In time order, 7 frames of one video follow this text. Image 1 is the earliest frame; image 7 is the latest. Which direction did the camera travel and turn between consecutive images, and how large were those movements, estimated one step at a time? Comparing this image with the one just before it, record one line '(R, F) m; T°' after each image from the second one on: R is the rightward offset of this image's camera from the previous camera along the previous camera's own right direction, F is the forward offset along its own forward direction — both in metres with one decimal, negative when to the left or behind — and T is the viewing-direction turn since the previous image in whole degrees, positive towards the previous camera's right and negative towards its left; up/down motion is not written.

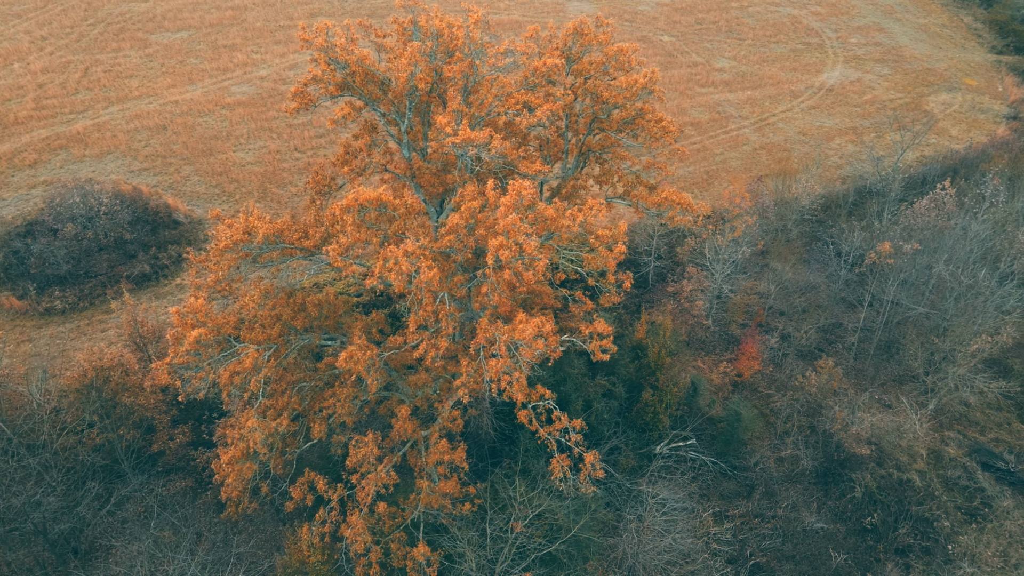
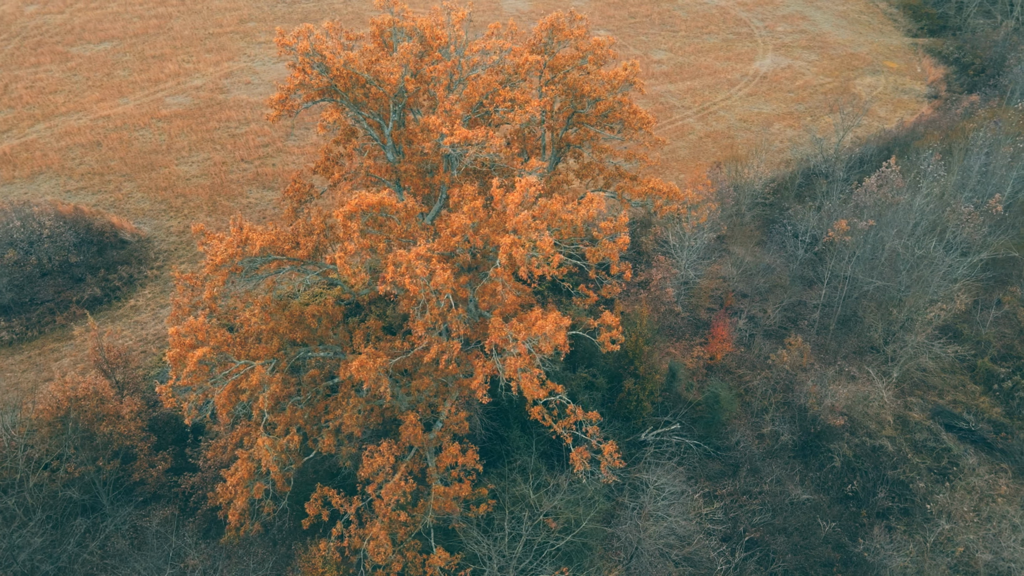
(-6.3, +0.4) m; +5°
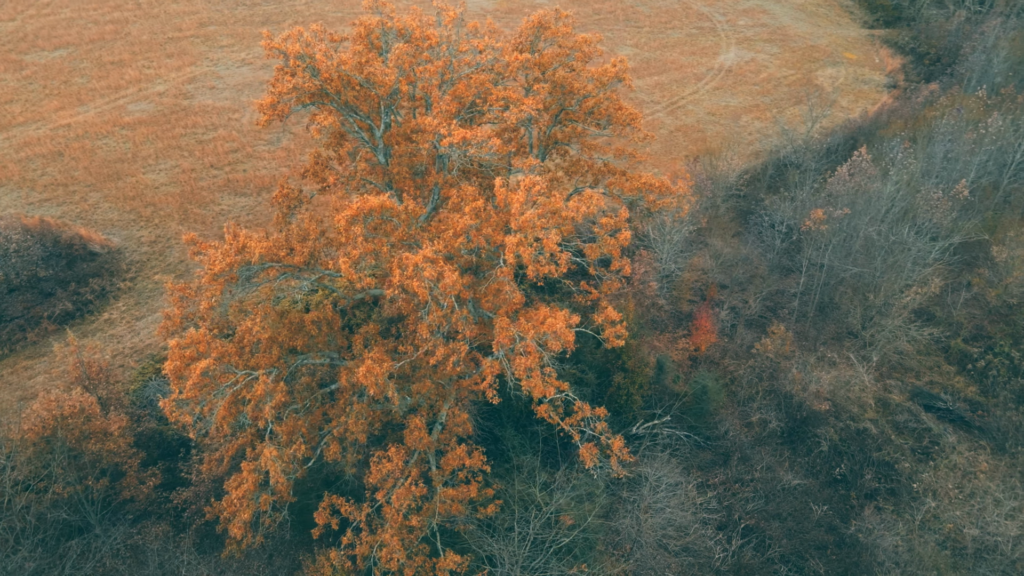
(-3.4, +0.2) m; +3°
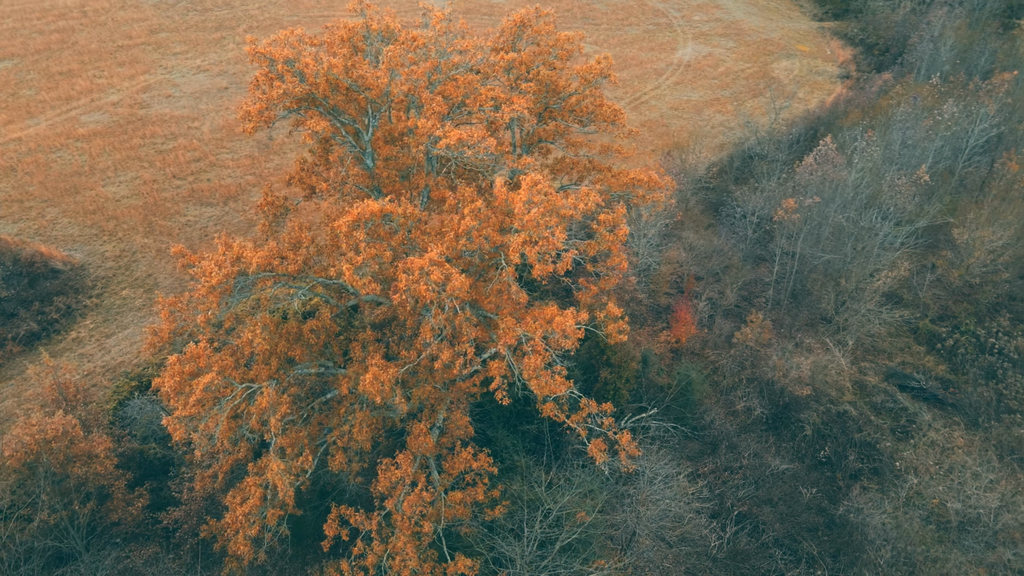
(-3.9, +0.3) m; +3°
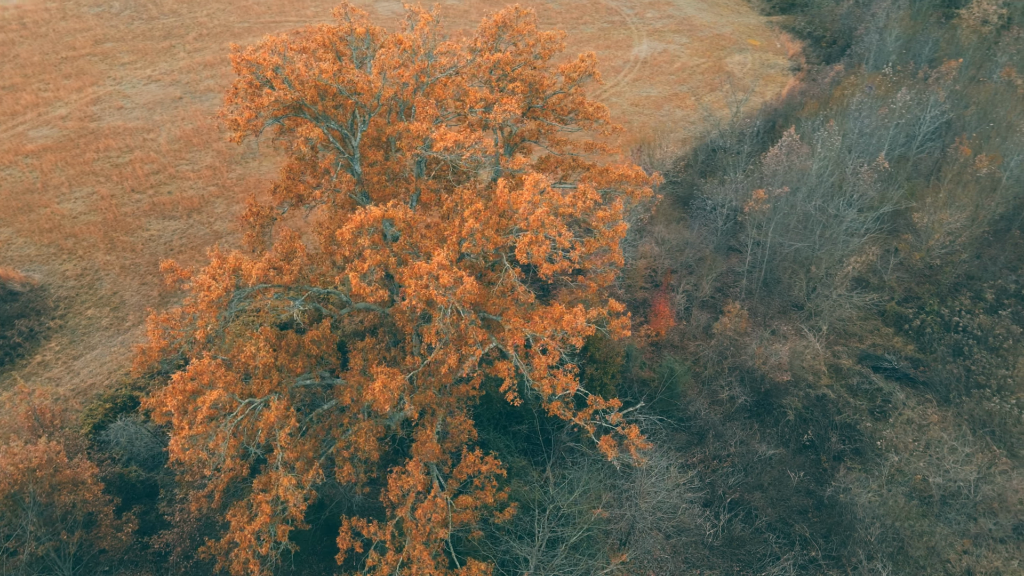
(-4.2, +0.3) m; +3°
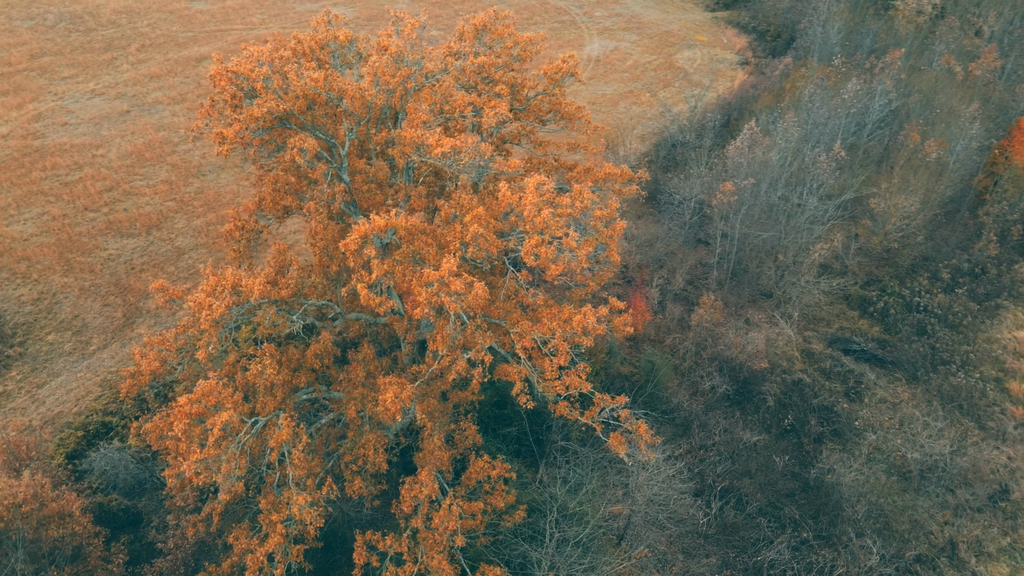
(-4.6, +0.2) m; +4°
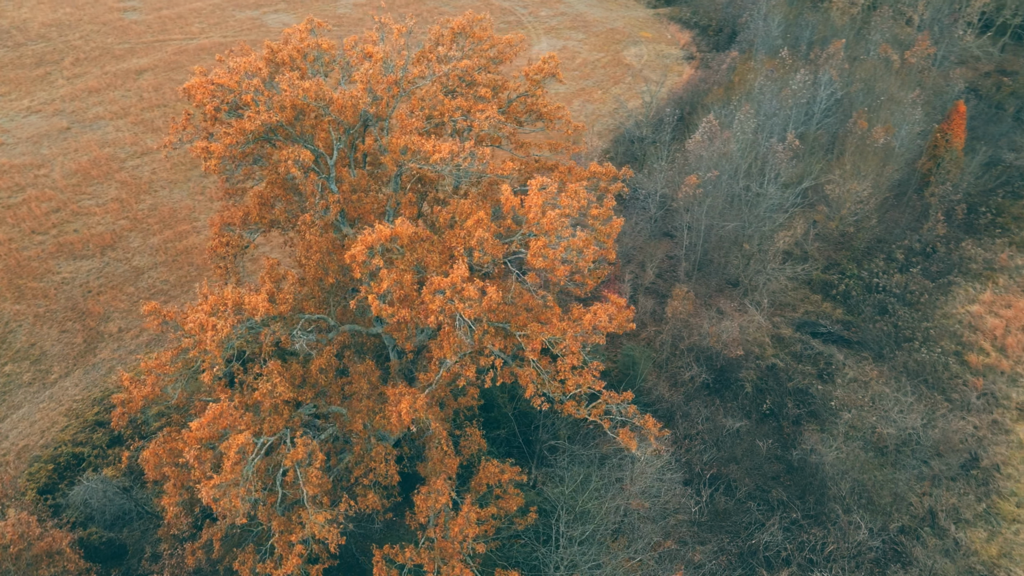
(-5.1, +0.3) m; +4°
